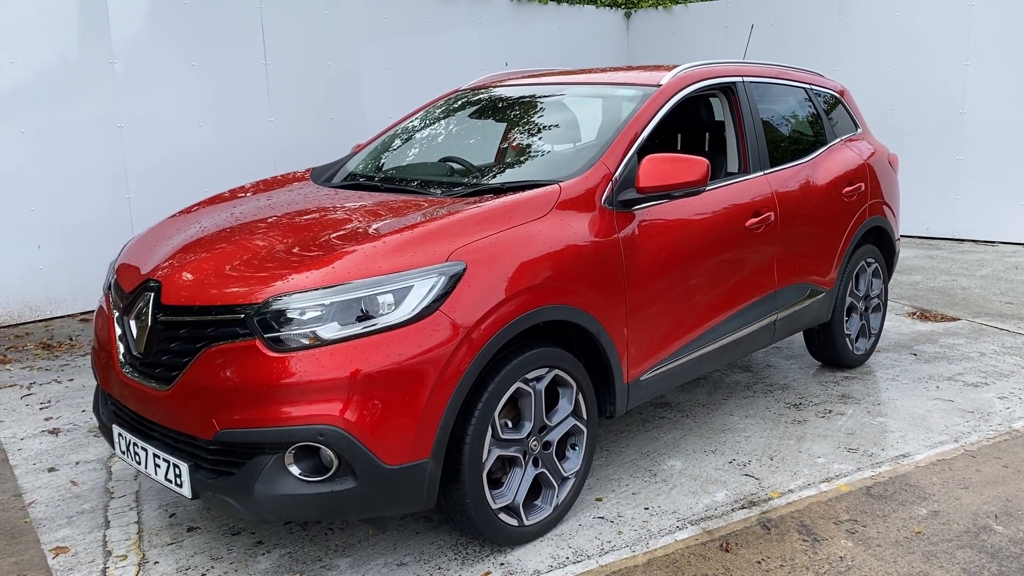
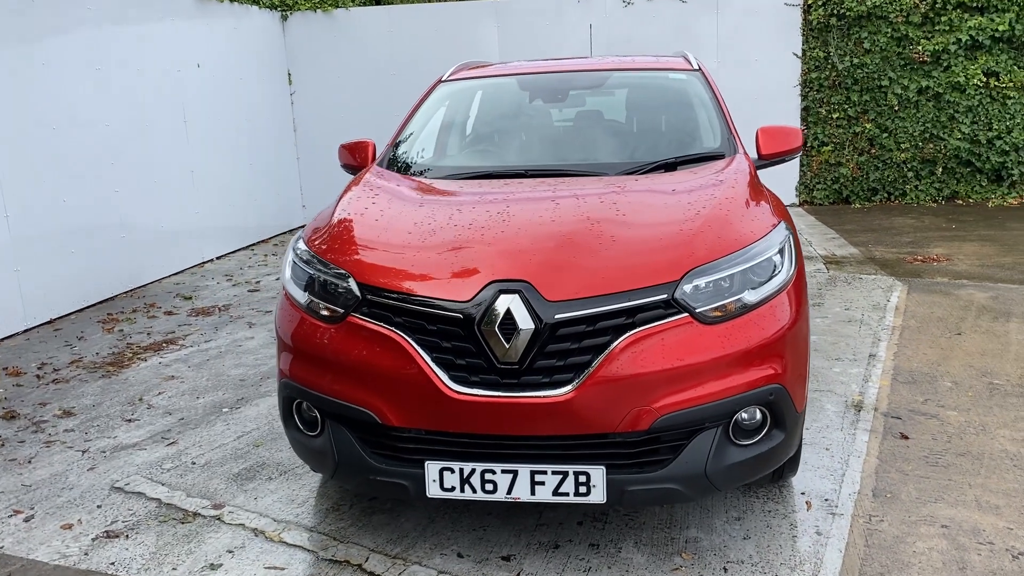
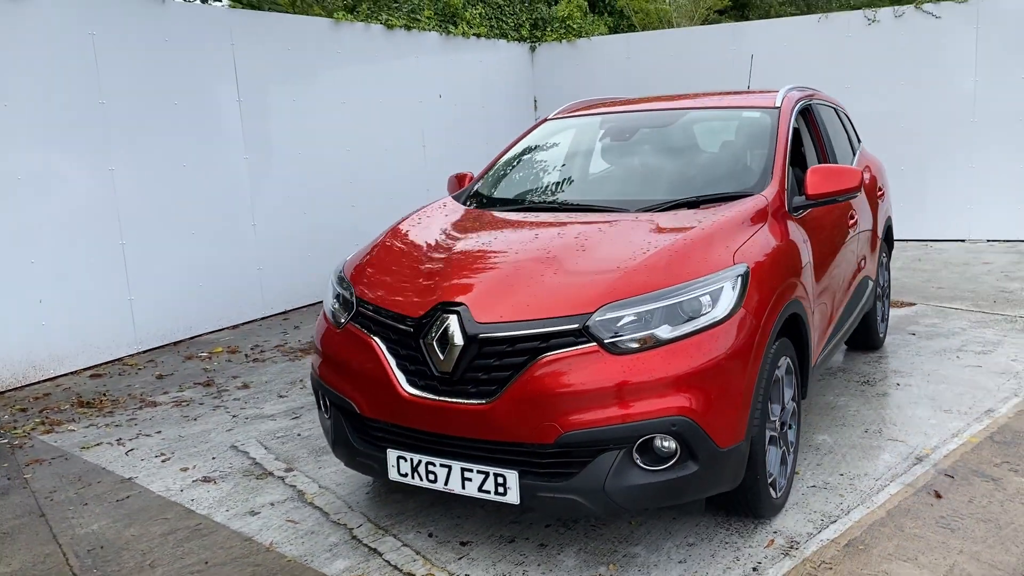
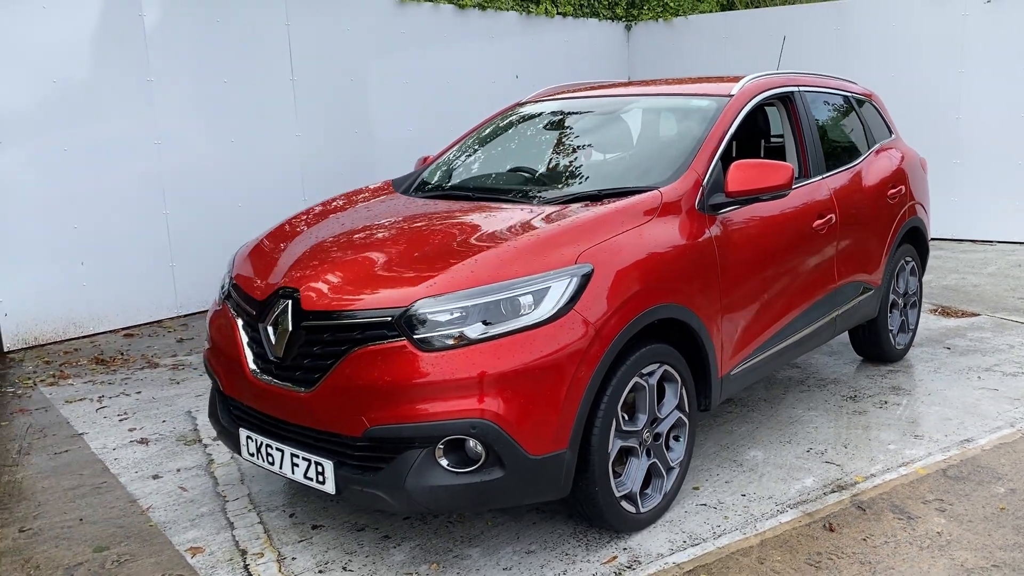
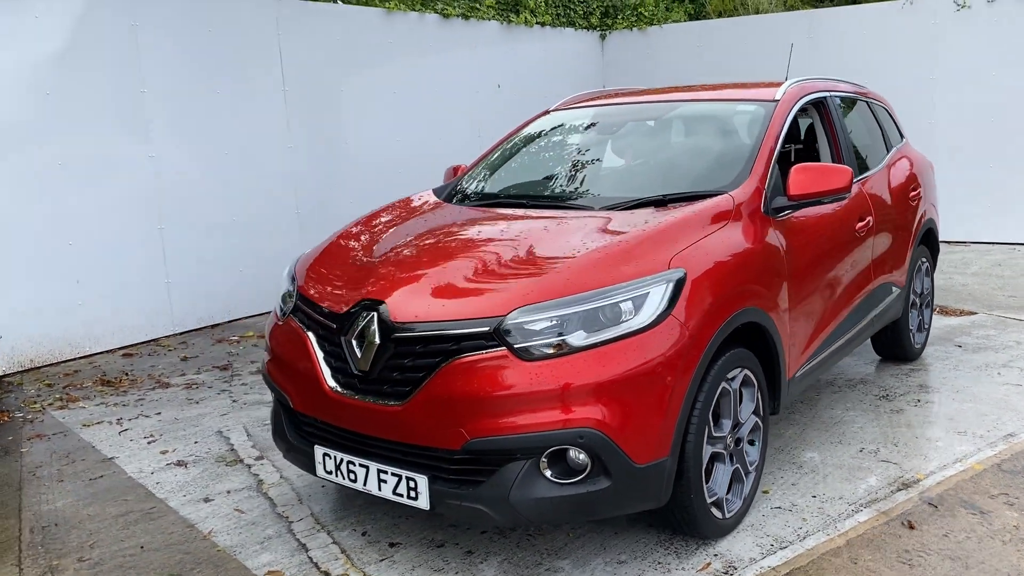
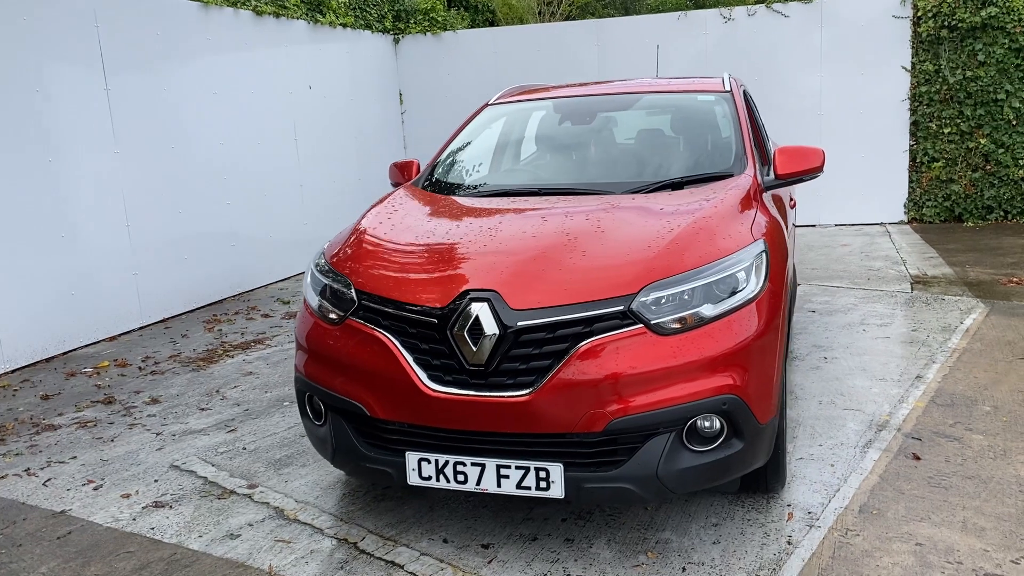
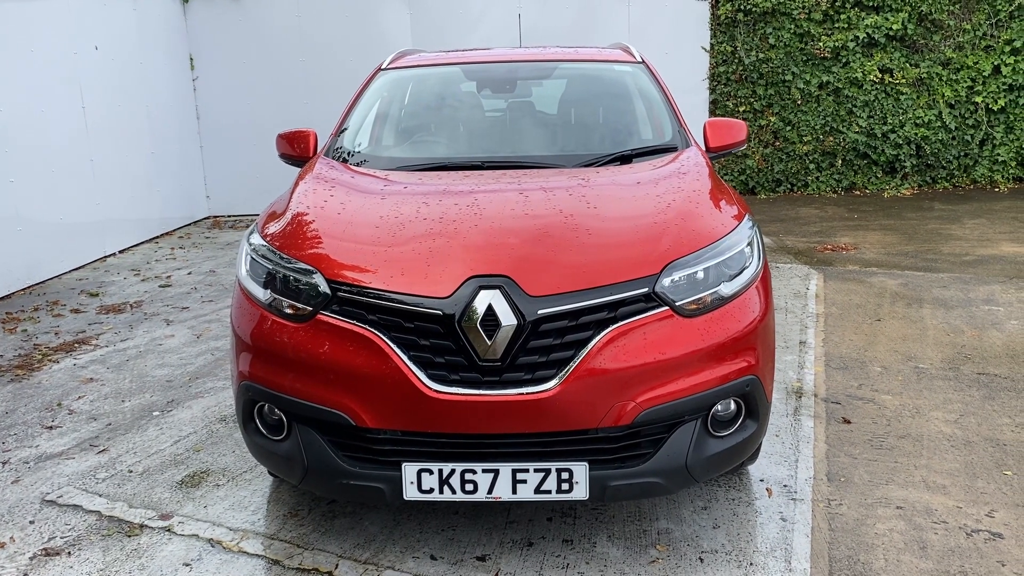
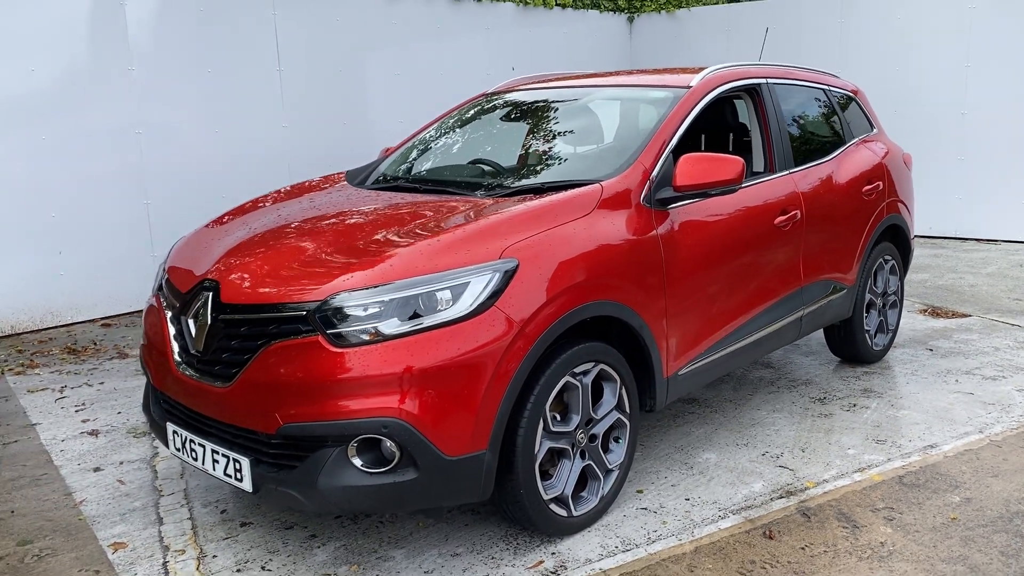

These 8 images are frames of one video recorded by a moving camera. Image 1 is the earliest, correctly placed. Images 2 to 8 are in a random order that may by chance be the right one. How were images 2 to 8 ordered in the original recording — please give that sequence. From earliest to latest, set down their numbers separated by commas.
8, 4, 5, 3, 6, 2, 7
